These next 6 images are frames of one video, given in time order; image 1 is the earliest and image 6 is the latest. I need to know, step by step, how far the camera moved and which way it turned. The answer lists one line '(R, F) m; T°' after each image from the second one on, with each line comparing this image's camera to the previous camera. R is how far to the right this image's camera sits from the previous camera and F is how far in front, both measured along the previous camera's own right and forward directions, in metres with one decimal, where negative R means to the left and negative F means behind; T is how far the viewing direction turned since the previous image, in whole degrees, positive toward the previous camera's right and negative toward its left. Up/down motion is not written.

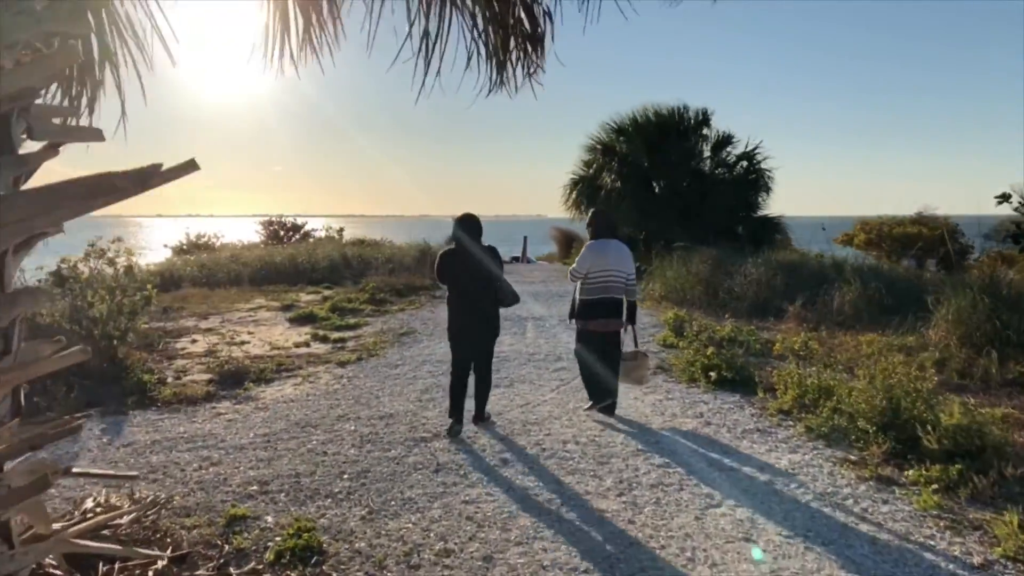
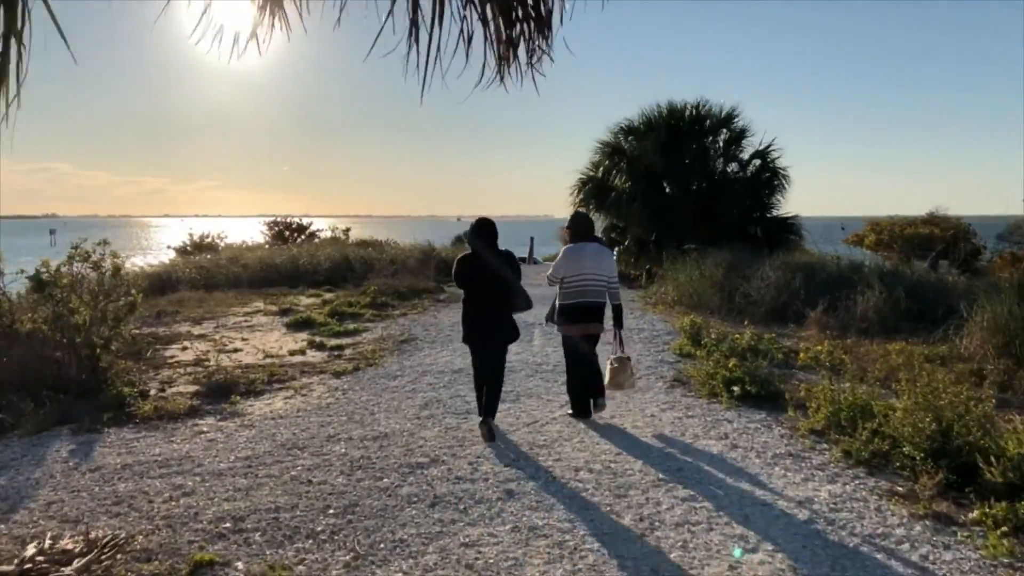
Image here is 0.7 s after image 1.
(0.0, +0.6) m; 0°
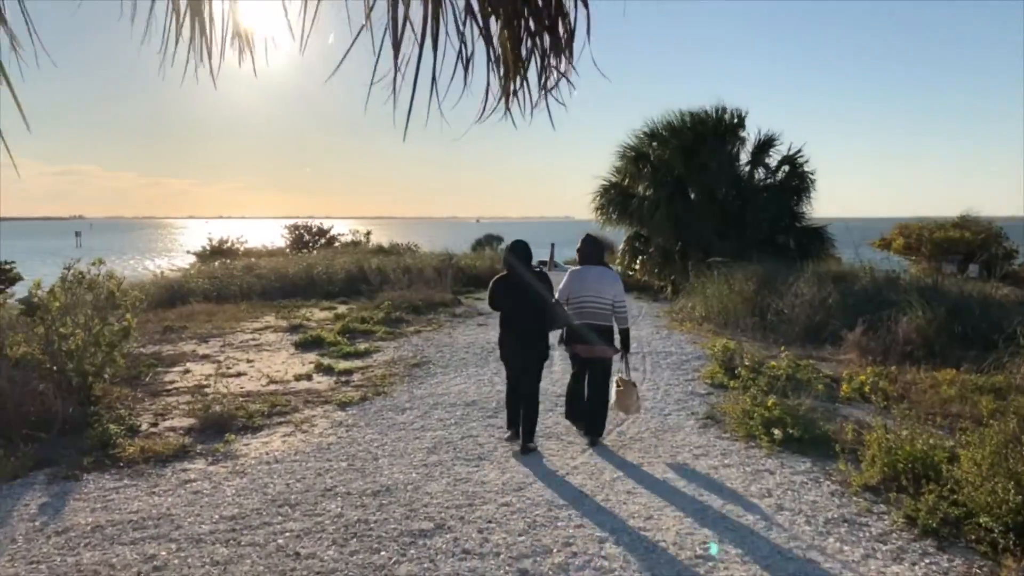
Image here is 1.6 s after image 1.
(0.0, +0.6) m; -1°
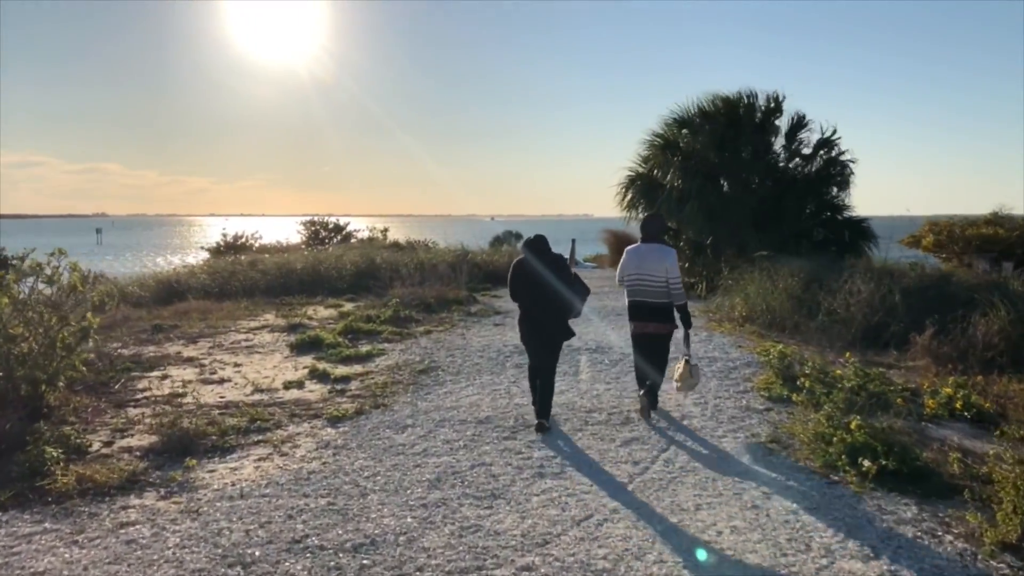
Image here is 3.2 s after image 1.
(0.0, +1.3) m; -1°
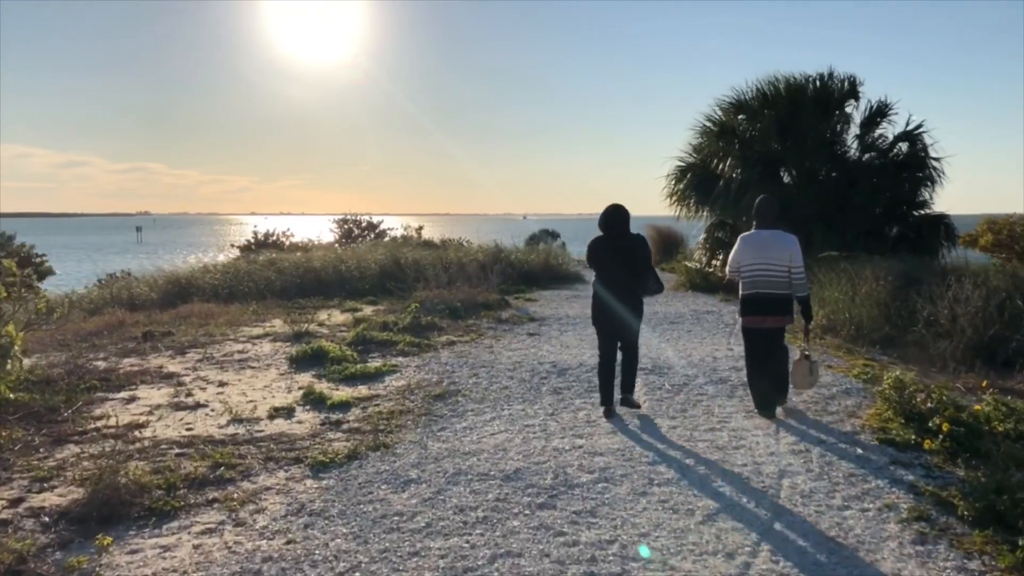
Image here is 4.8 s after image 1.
(0.0, +1.7) m; -2°
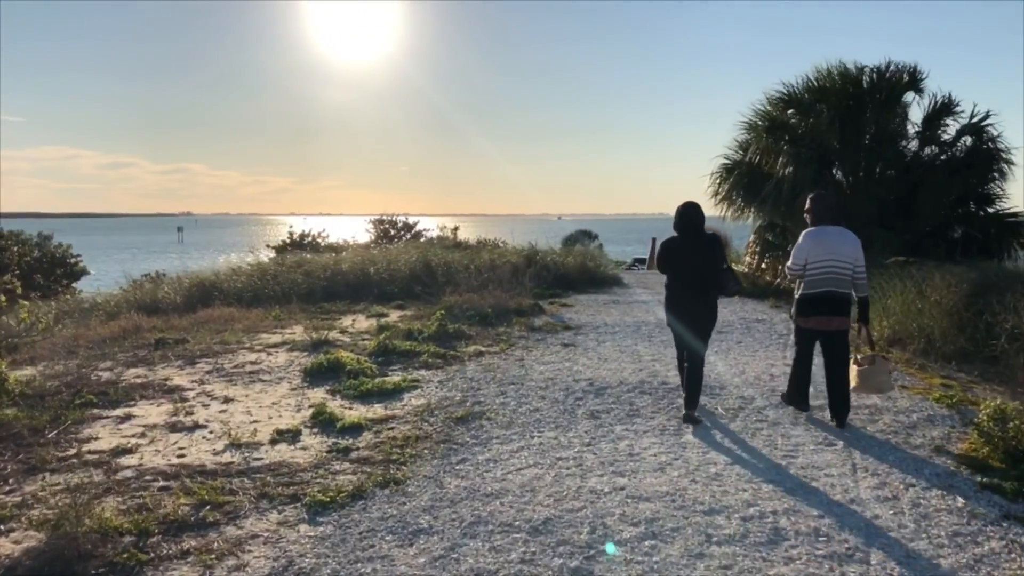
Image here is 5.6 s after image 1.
(0.0, +0.8) m; -2°
